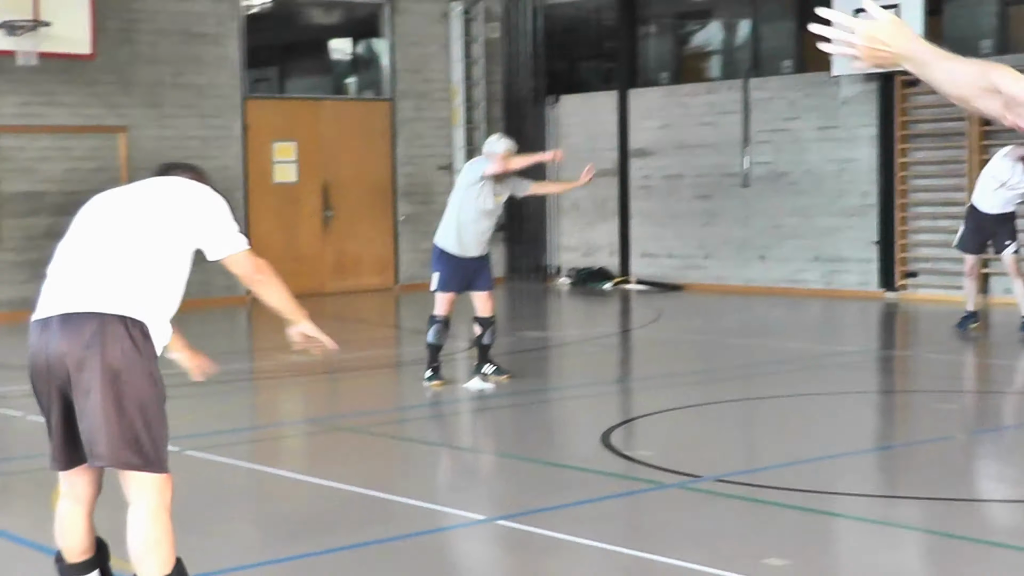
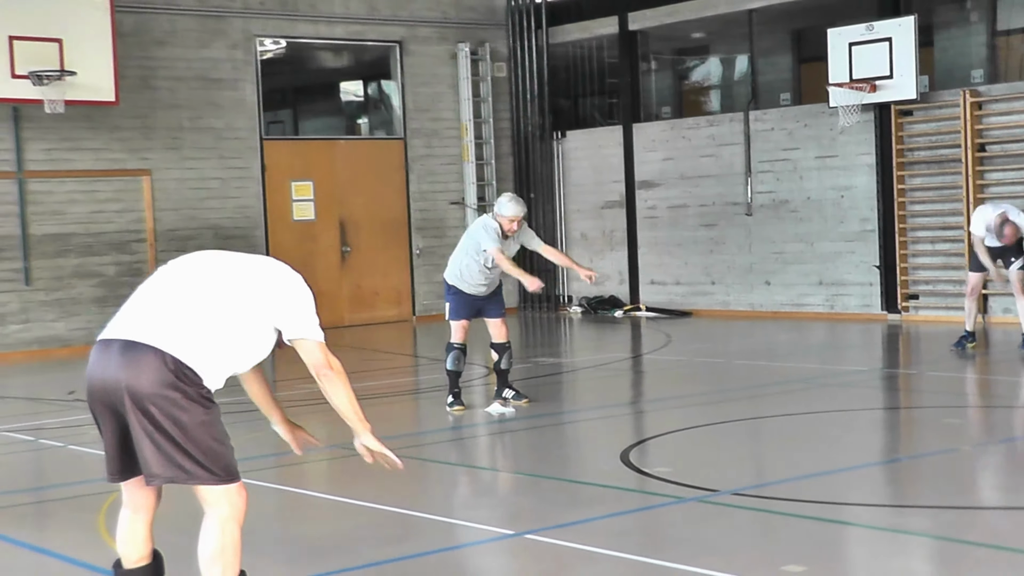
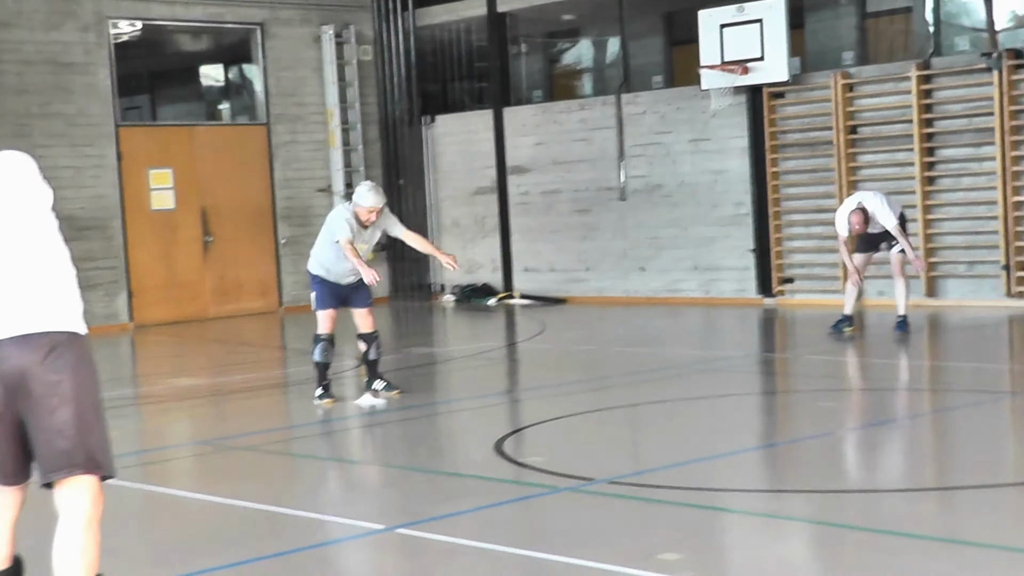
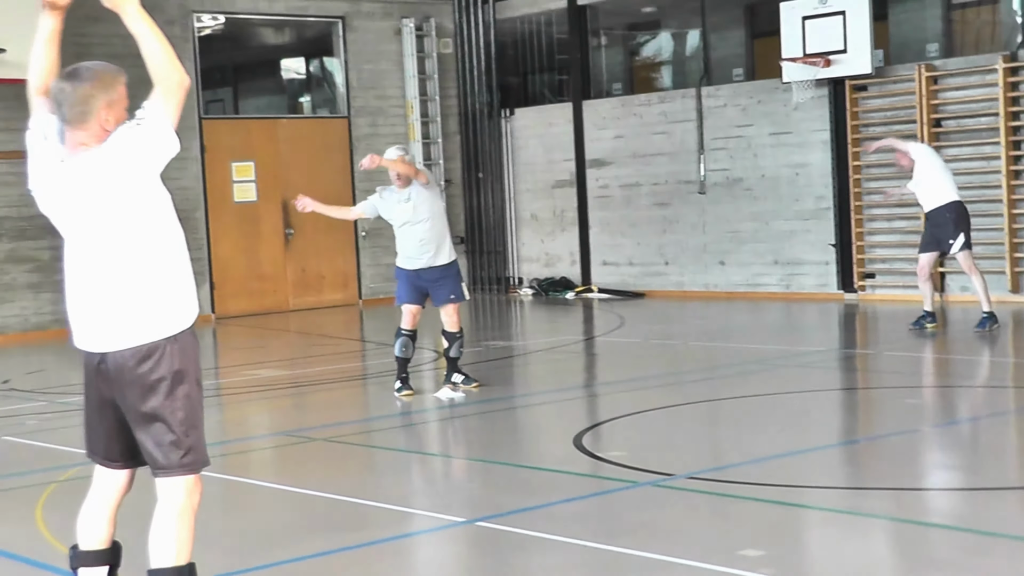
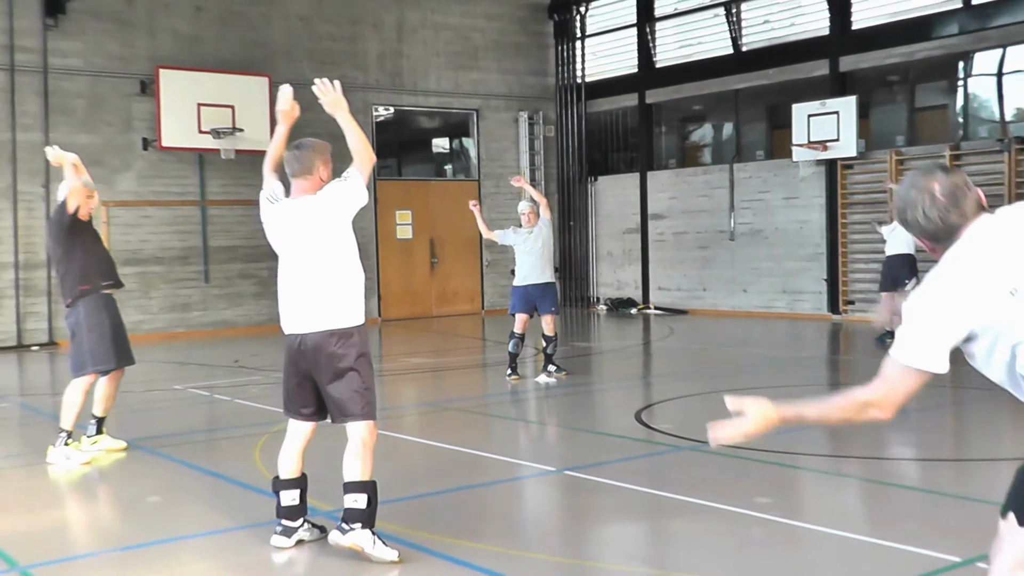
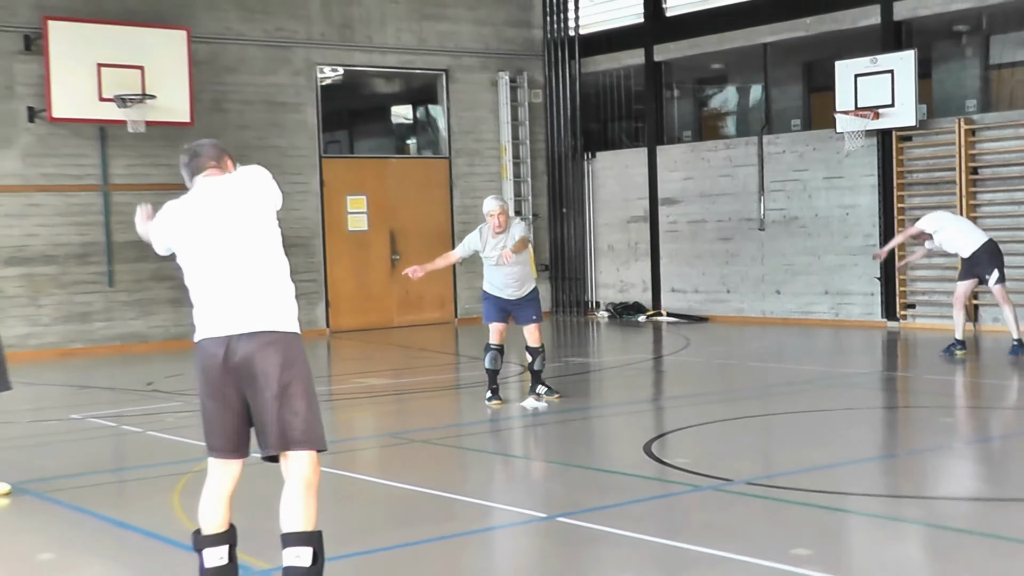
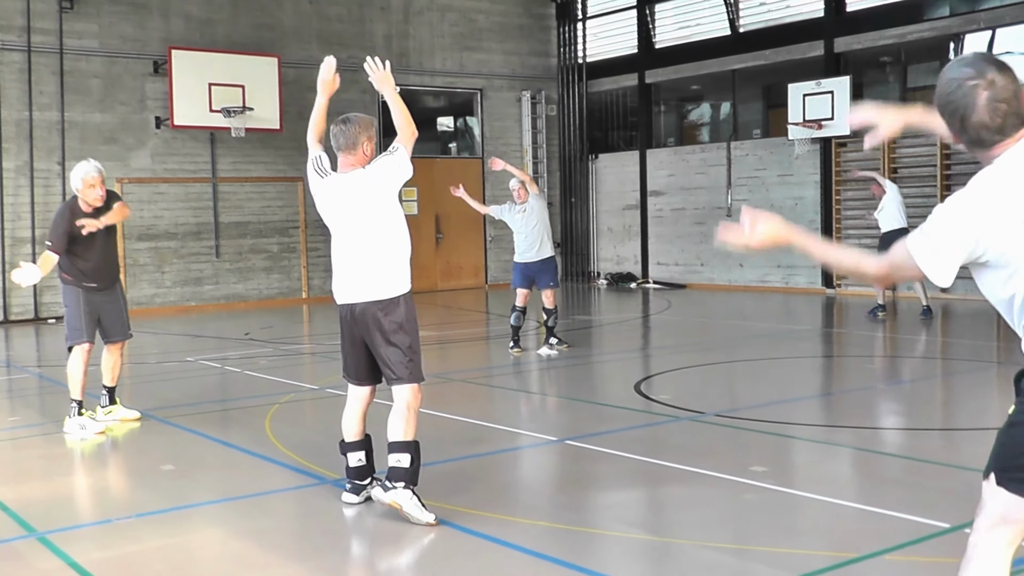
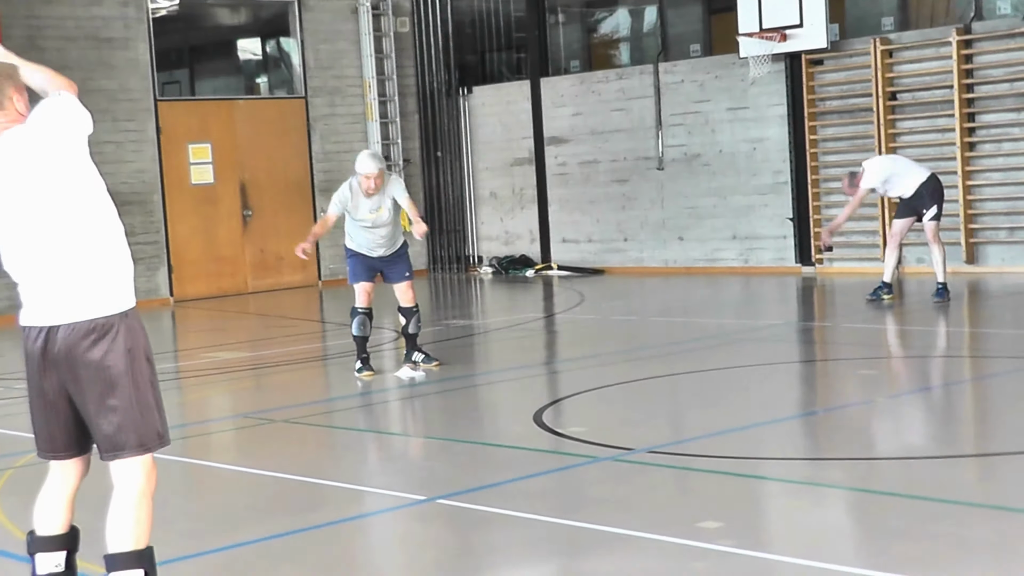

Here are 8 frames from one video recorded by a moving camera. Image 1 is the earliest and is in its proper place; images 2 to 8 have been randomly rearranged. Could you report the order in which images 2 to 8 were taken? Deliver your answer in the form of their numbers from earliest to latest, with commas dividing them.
3, 8, 4, 2, 6, 5, 7
